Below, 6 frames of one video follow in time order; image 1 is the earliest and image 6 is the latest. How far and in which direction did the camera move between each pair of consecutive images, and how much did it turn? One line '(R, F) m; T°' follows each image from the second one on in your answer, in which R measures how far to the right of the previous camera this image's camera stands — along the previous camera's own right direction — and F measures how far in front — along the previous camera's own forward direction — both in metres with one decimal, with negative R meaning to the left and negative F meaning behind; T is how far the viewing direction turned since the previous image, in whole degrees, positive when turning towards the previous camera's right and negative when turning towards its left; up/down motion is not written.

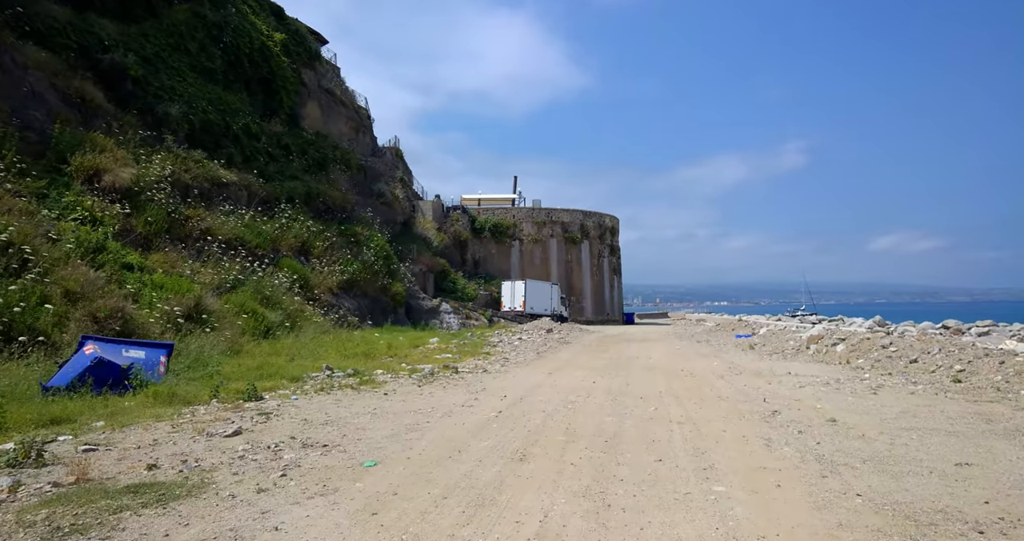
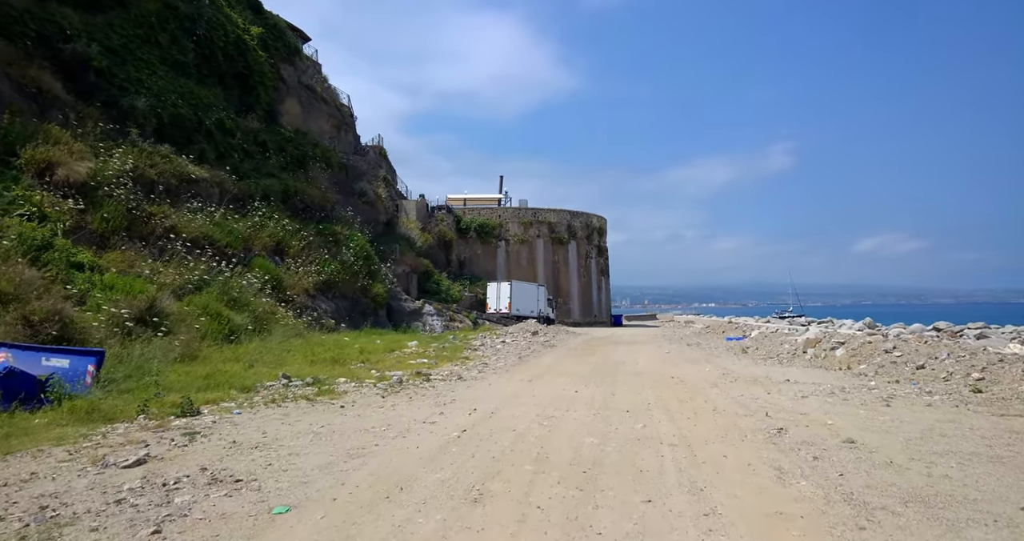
(+0.2, +1.0) m; +1°
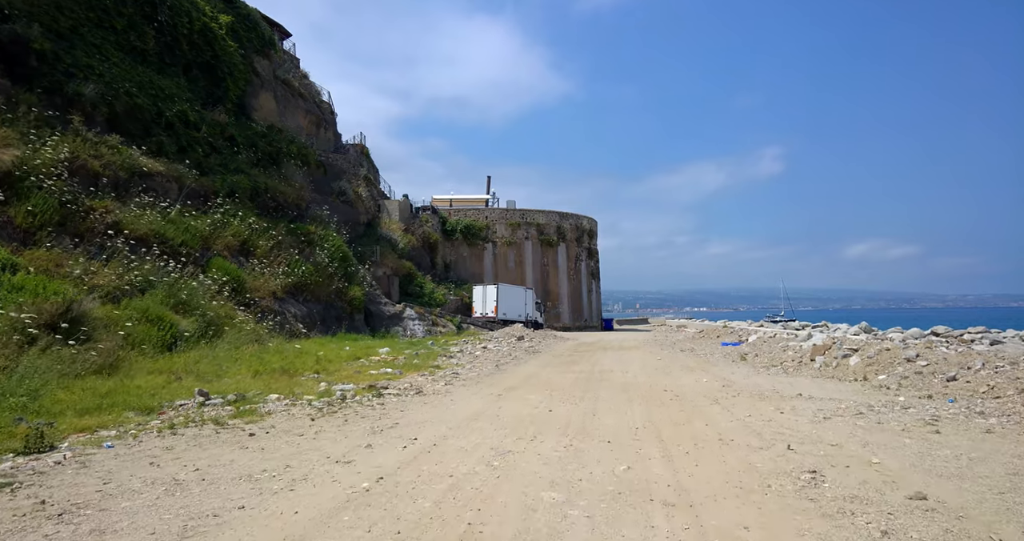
(+0.4, +1.7) m; +1°
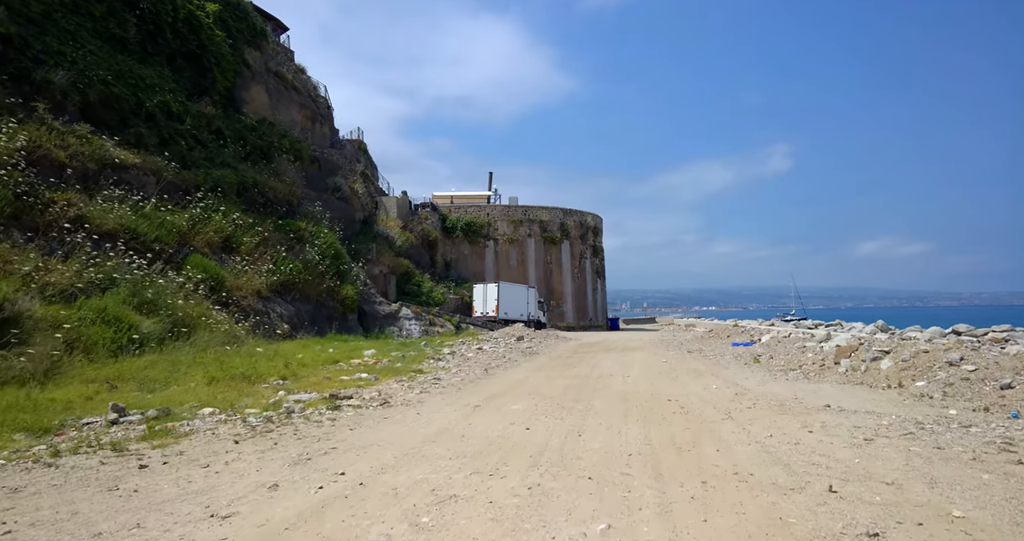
(+0.4, +1.4) m; -1°
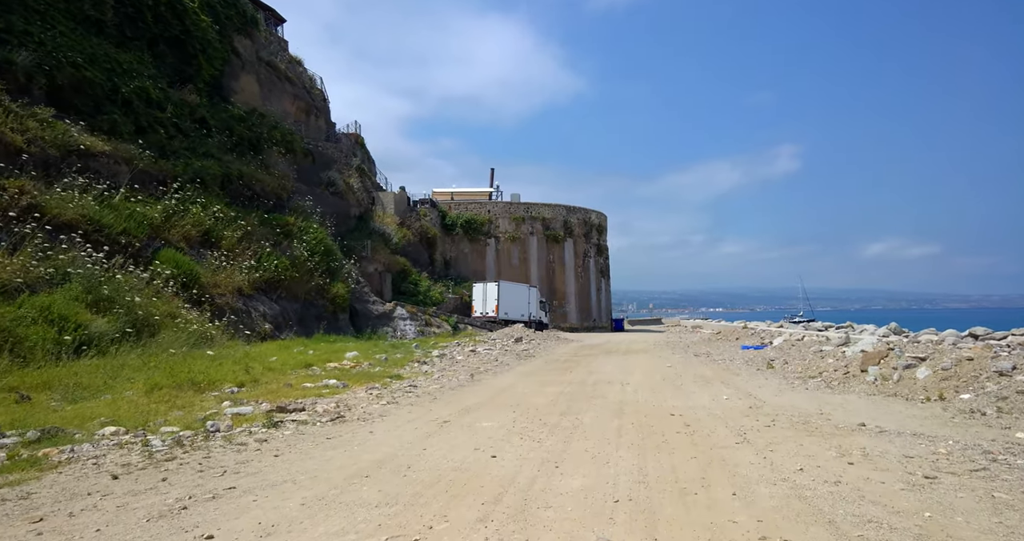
(+0.3, +1.4) m; -1°
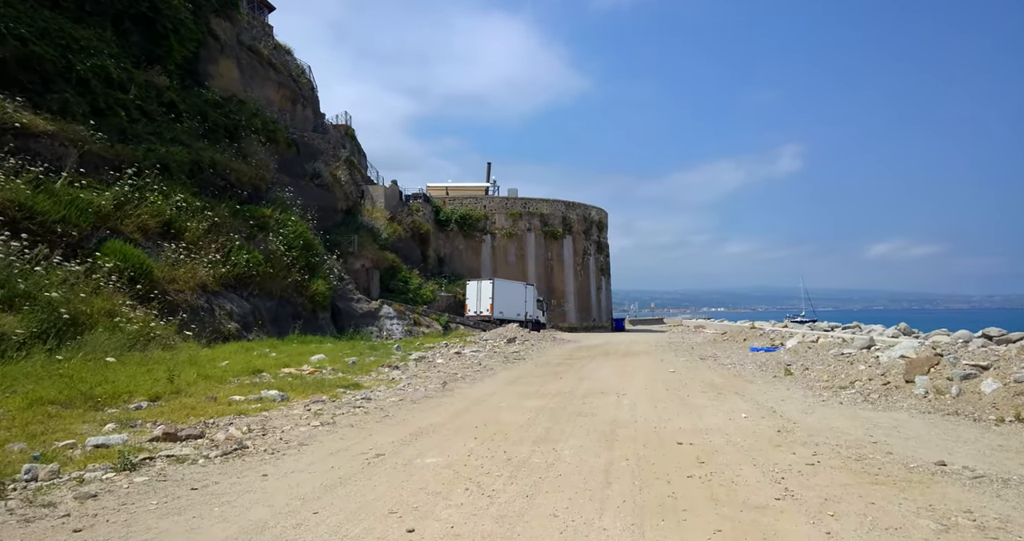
(+0.4, +2.0) m; 0°
